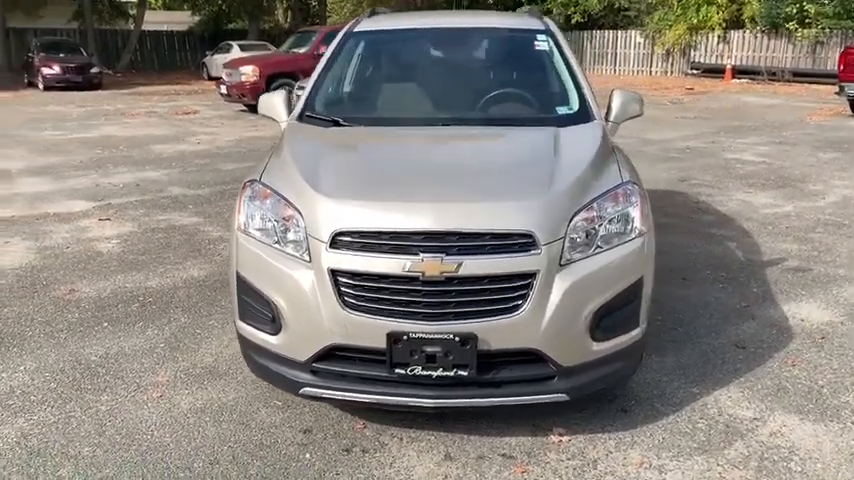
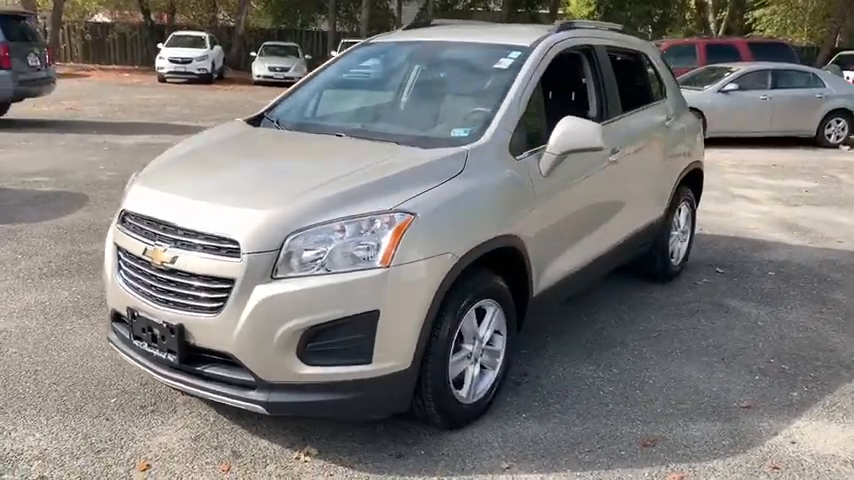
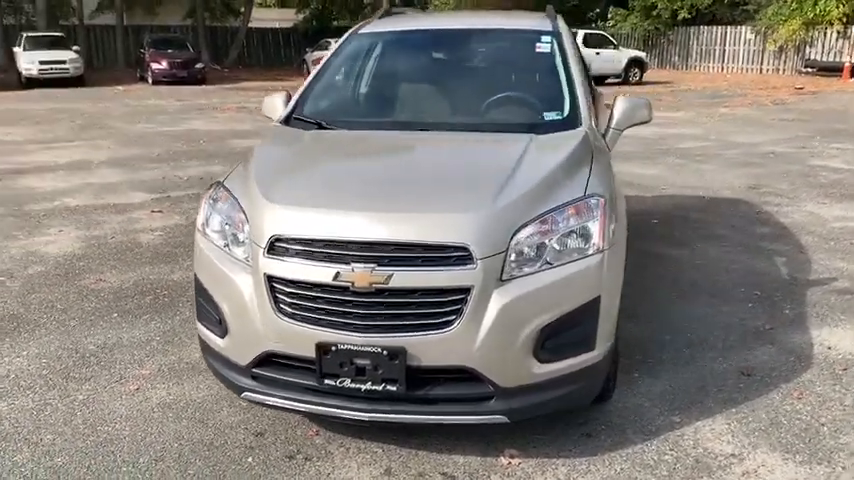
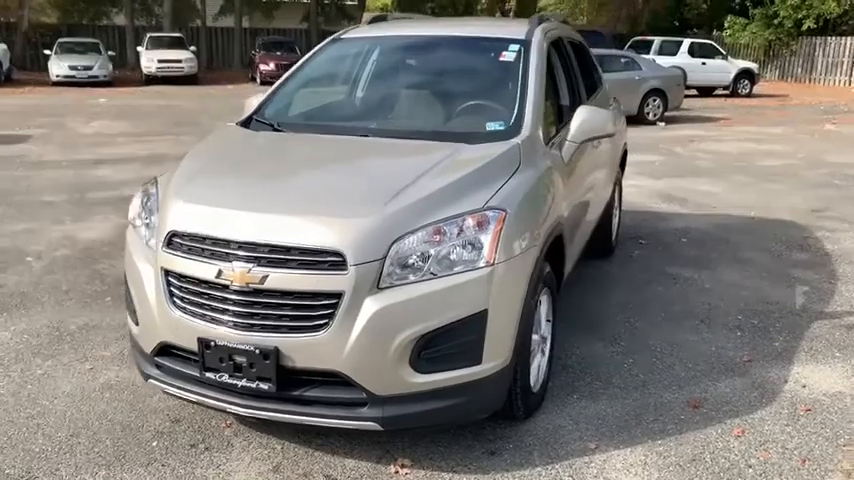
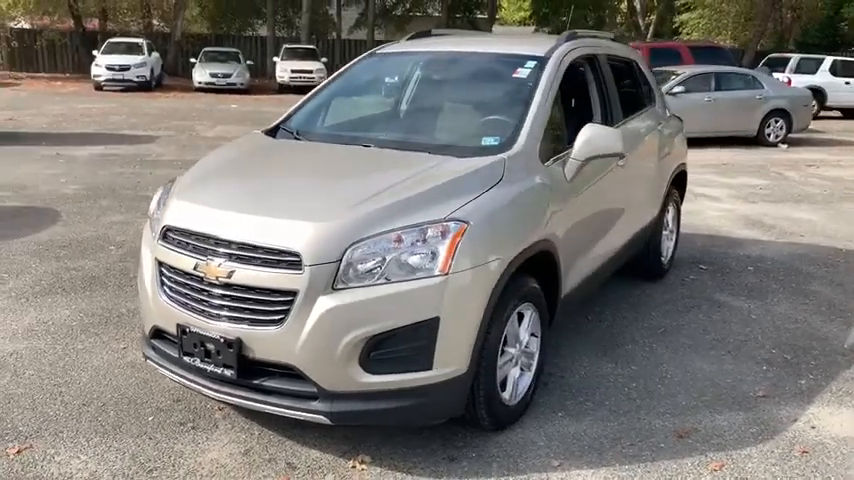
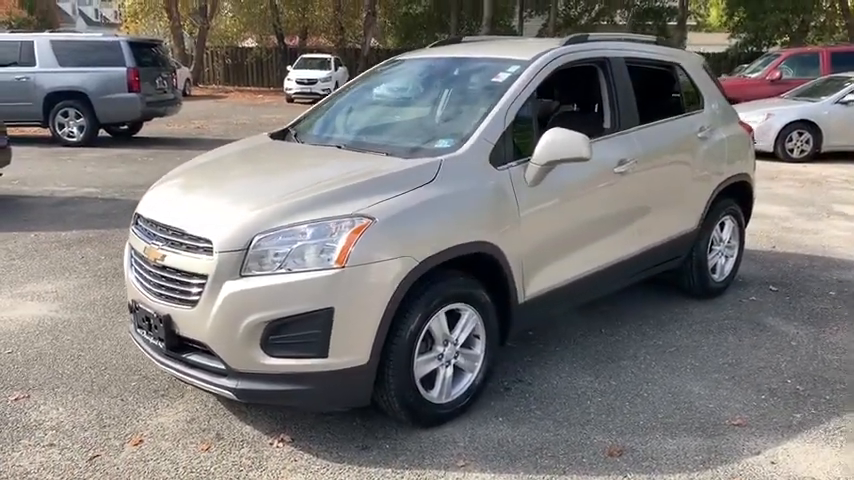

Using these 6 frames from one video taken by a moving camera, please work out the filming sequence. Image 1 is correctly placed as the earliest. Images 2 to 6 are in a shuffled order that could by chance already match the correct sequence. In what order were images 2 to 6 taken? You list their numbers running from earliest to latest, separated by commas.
3, 4, 5, 2, 6
